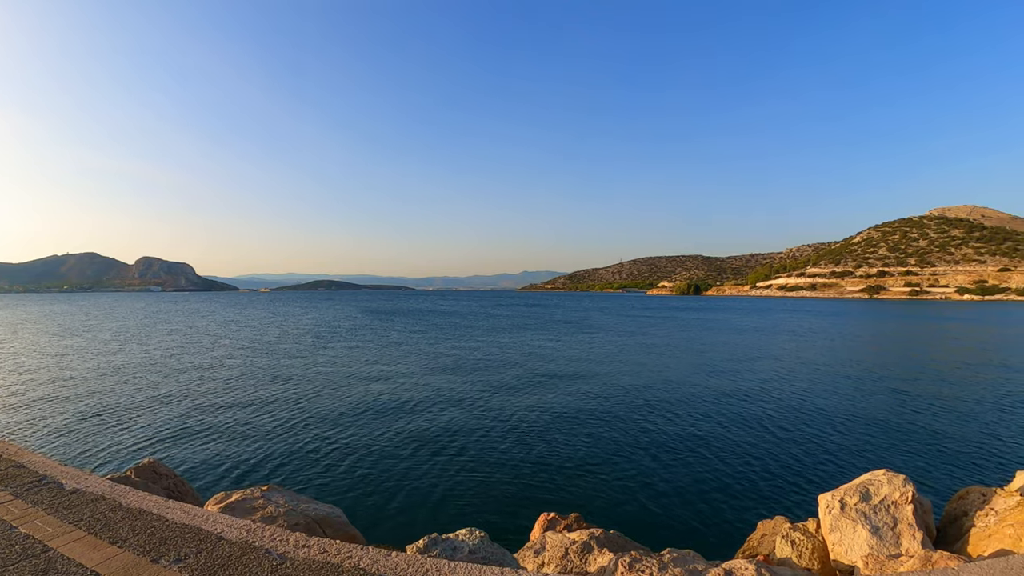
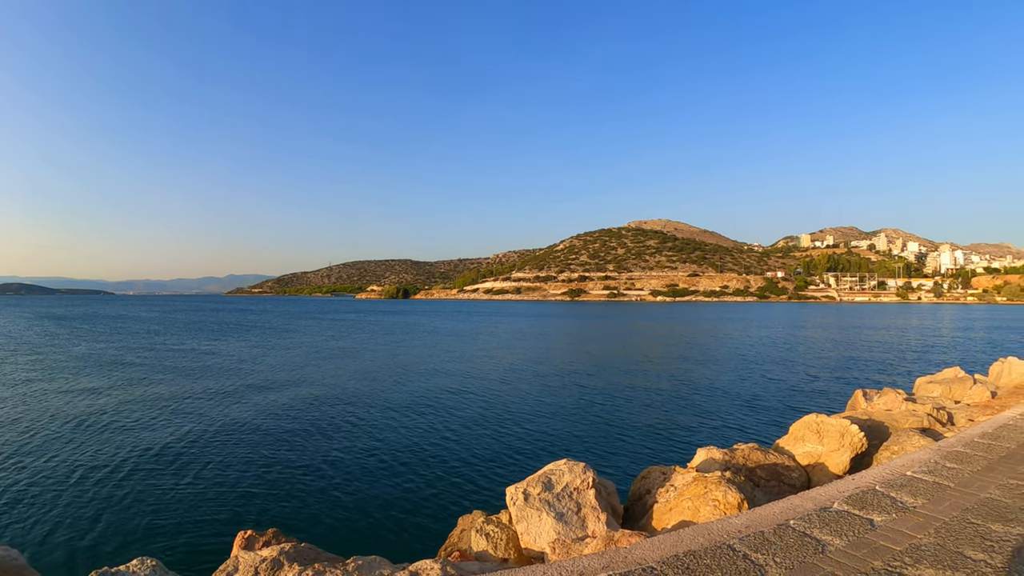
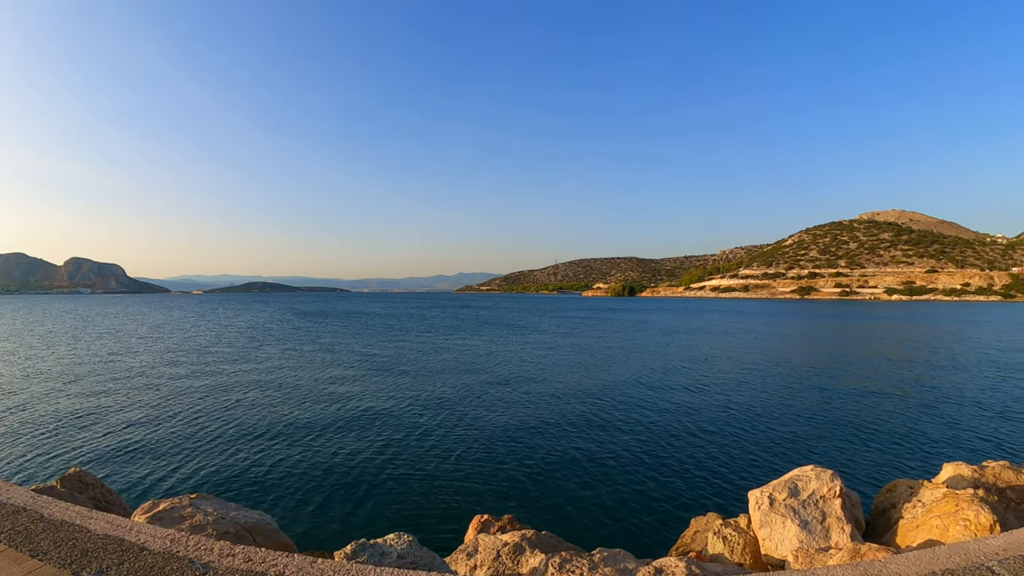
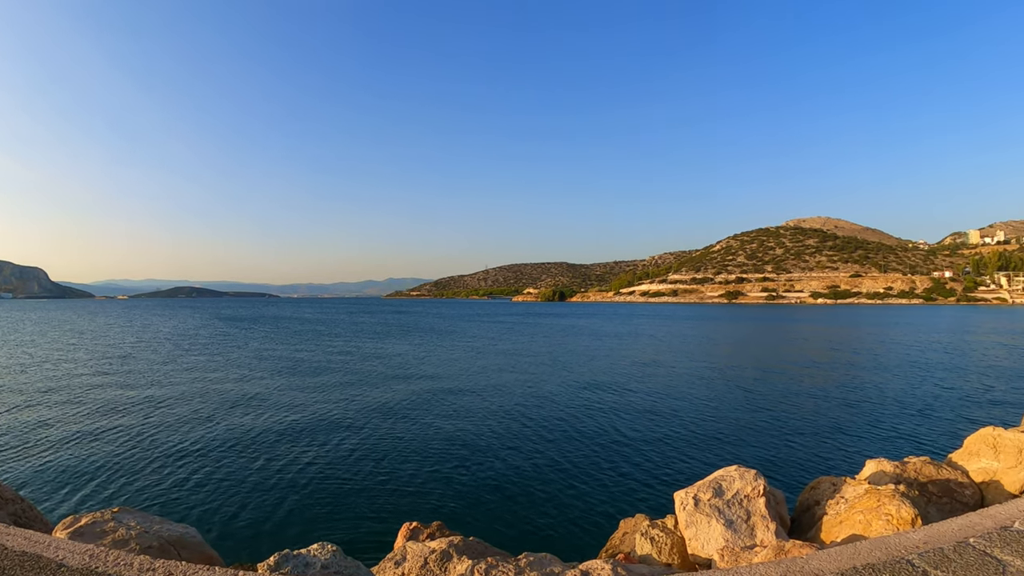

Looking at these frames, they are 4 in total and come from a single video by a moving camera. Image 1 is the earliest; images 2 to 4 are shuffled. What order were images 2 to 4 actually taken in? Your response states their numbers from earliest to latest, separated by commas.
3, 4, 2
